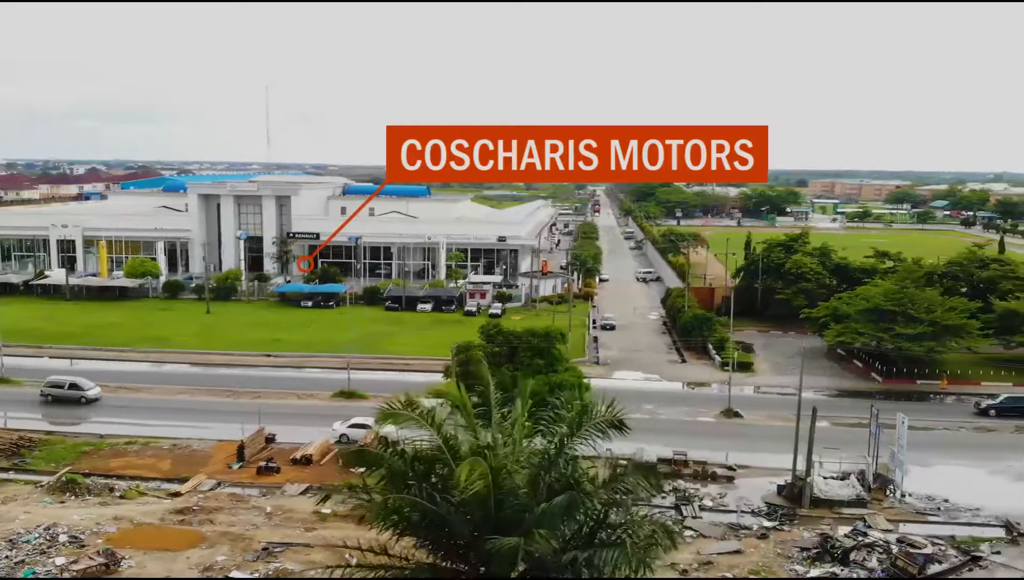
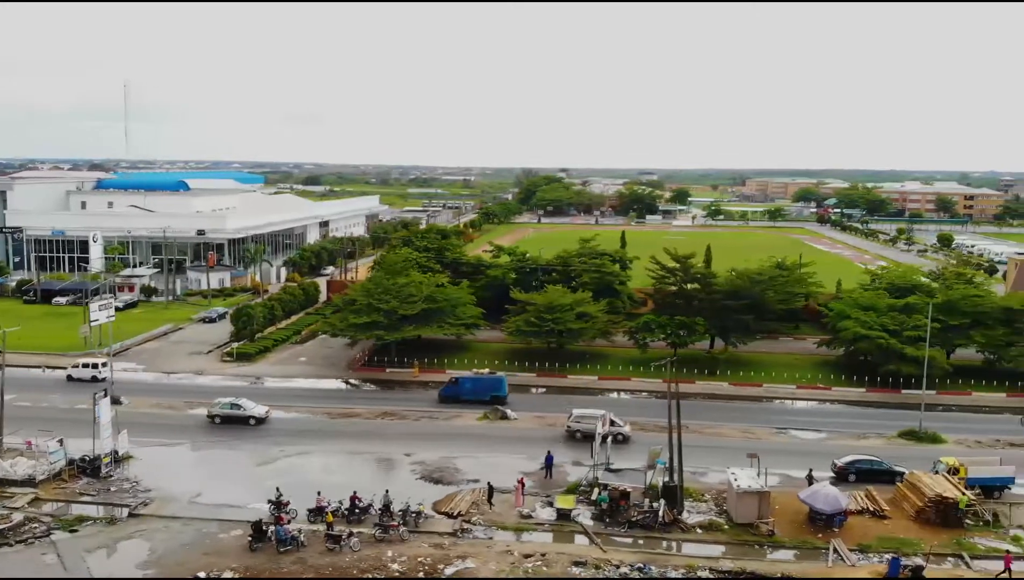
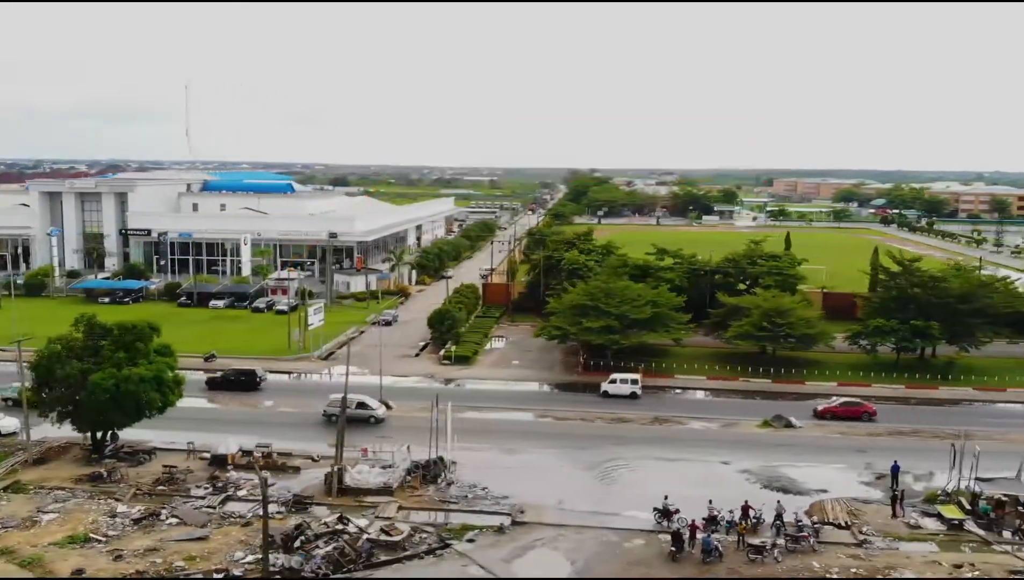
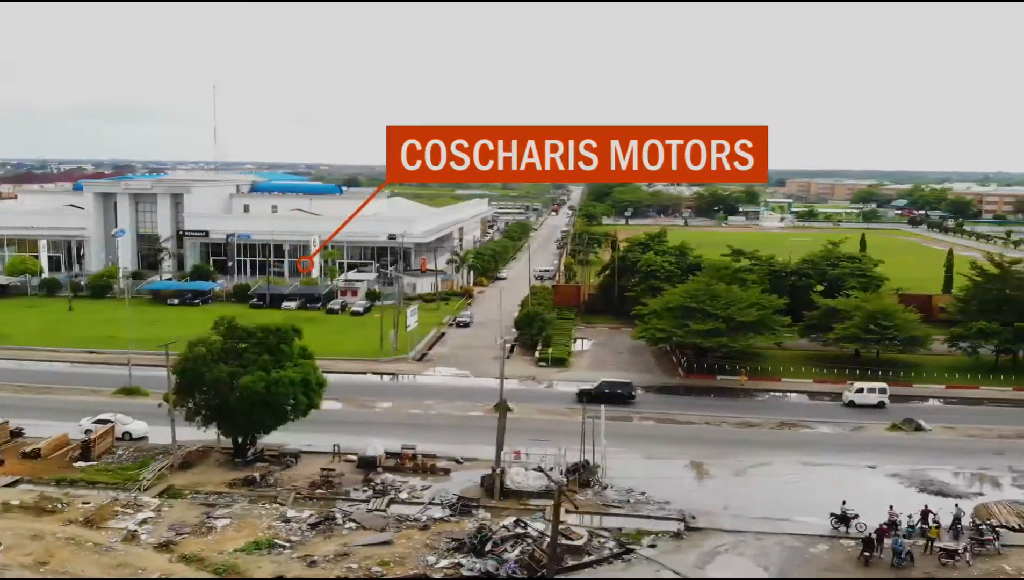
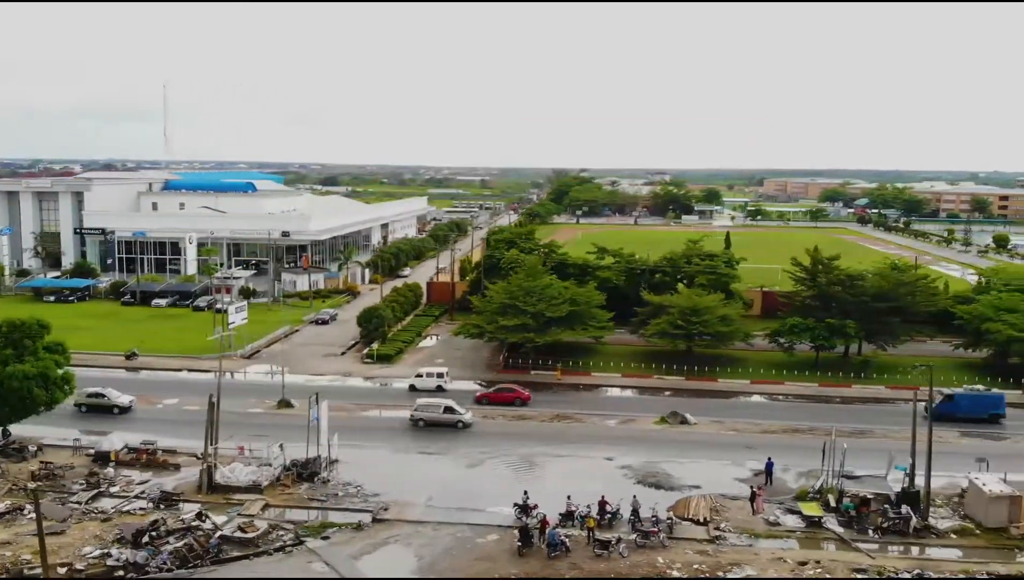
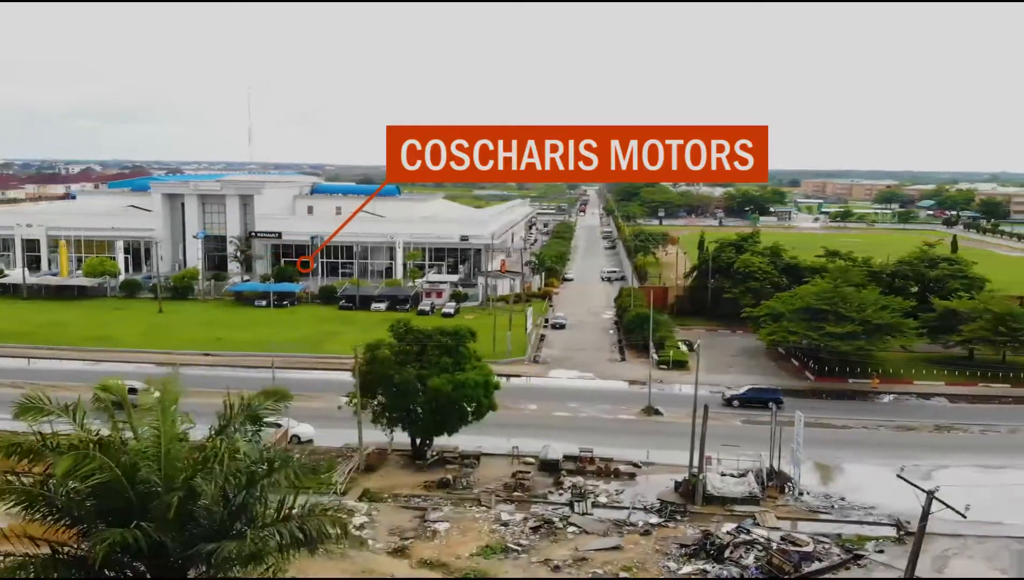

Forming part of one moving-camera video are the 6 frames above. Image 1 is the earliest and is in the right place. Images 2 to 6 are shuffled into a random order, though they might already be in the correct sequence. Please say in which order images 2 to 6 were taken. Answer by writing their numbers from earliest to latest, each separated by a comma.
6, 4, 3, 5, 2
